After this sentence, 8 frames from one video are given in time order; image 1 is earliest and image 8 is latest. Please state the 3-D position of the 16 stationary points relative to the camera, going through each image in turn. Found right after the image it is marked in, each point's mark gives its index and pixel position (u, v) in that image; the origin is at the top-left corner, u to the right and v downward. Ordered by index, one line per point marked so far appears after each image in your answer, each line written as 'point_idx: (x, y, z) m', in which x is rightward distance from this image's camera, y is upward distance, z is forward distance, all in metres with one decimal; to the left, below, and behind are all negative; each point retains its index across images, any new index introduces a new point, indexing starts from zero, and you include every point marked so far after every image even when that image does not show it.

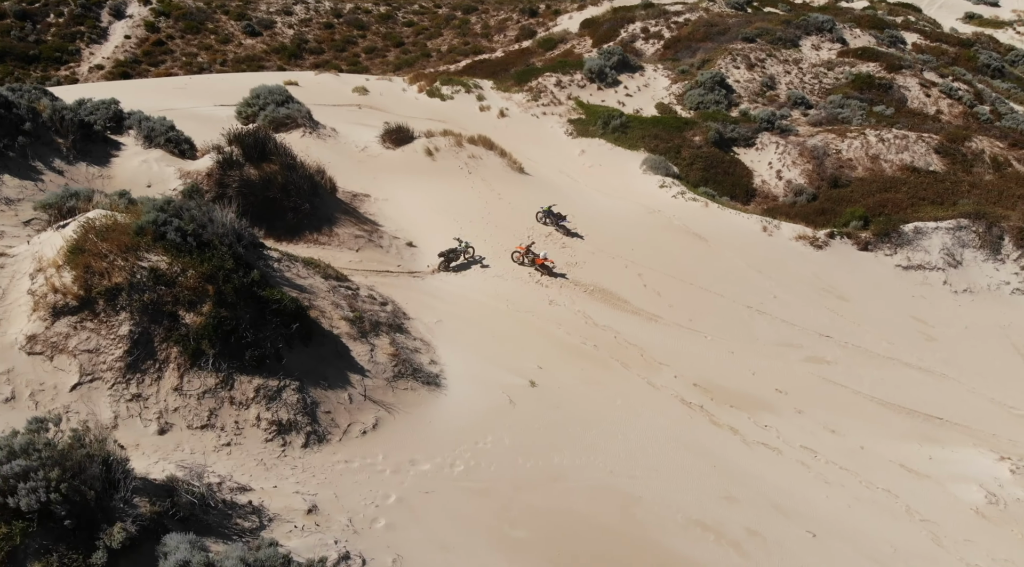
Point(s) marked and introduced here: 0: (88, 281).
0: (-6.1, 0.0, +13.4) m
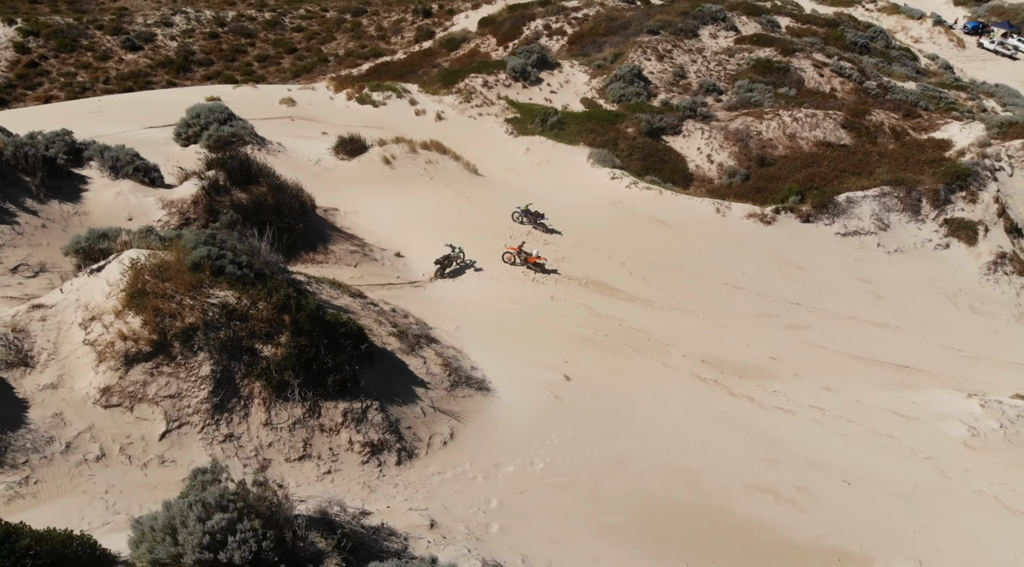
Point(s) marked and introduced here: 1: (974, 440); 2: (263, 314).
0: (-5.0, -0.6, +13.0) m
1: (+9.2, -3.1, +17.5) m
2: (-3.7, -0.5, +13.3) m
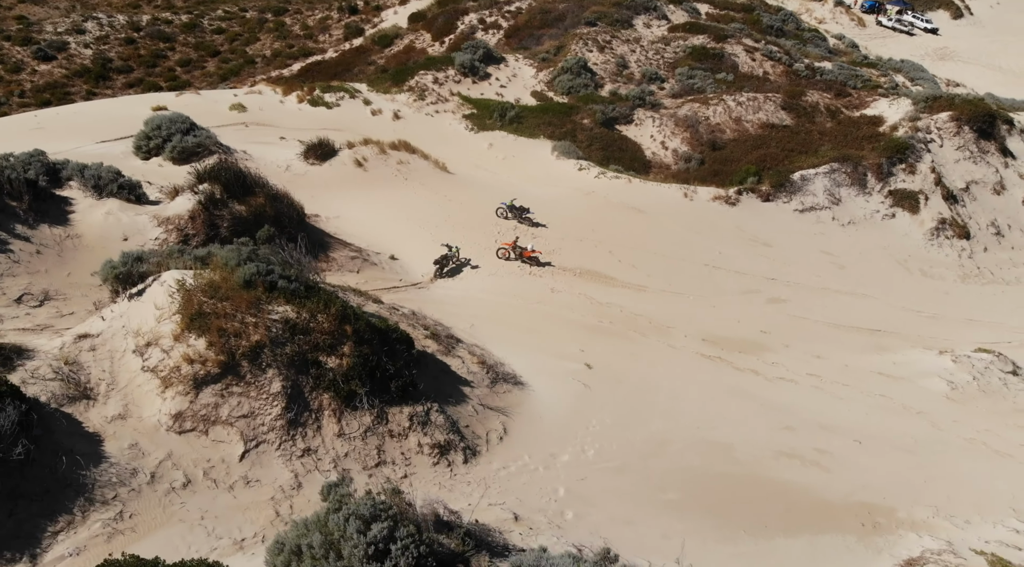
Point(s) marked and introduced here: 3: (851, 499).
0: (-4.0, -0.9, +12.9) m
1: (+9.6, -2.3, +19.1) m
2: (-2.8, -0.6, +13.3) m
3: (+6.0, -3.8, +15.5) m
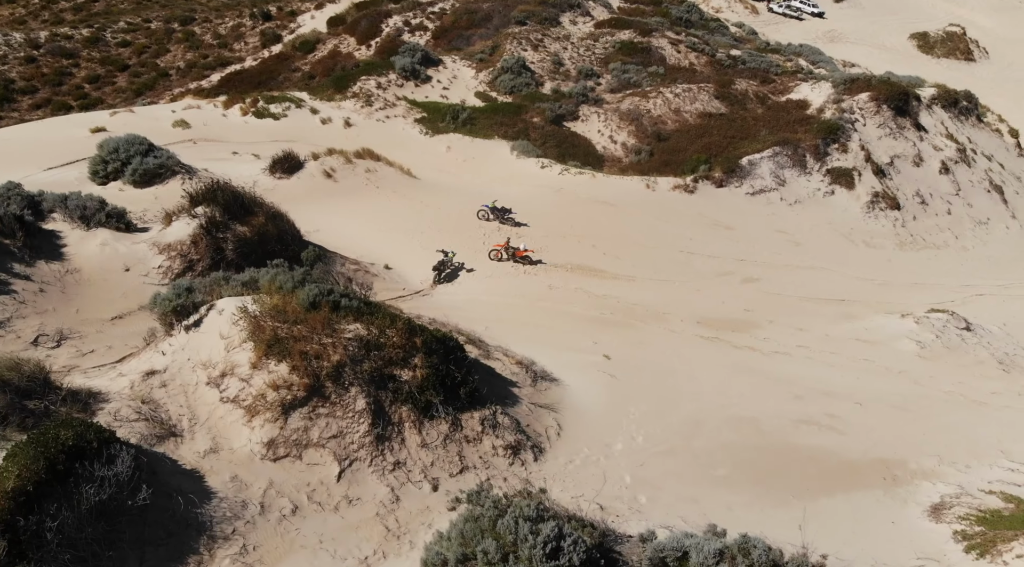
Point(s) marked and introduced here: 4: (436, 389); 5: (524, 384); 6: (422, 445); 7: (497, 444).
0: (-2.9, -1.2, +12.9) m
1: (+9.8, -1.6, +21.0) m
2: (-1.8, -0.9, +13.5) m
3: (+6.8, -3.3, +16.8) m
4: (-1.2, -1.6, +13.5) m
5: (+0.2, -1.8, +16.0) m
6: (-1.3, -2.4, +13.3) m
7: (-0.2, -2.5, +13.9) m
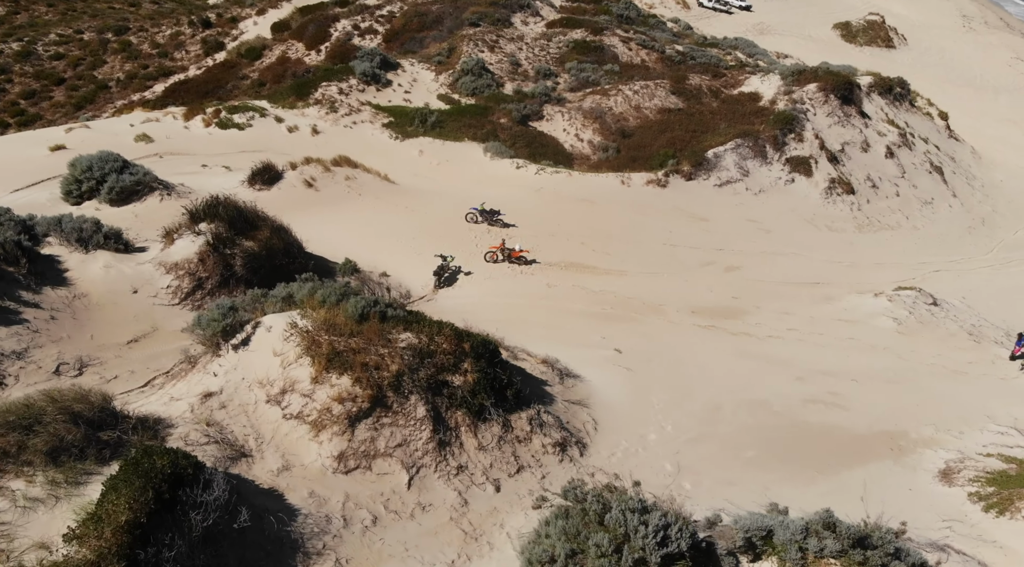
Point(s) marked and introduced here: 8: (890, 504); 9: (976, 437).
0: (-2.1, -1.4, +13.0) m
1: (+9.8, -1.1, +22.2) m
2: (-1.0, -1.0, +13.7) m
3: (+7.3, -3.0, +17.8) m
4: (-0.4, -1.7, +13.8) m
5: (+0.8, -1.8, +16.4) m
6: (-0.5, -2.5, +13.5) m
7: (+0.6, -2.6, +14.3) m
8: (+6.8, -3.8, +15.5) m
9: (+9.4, -3.1, +18.0) m
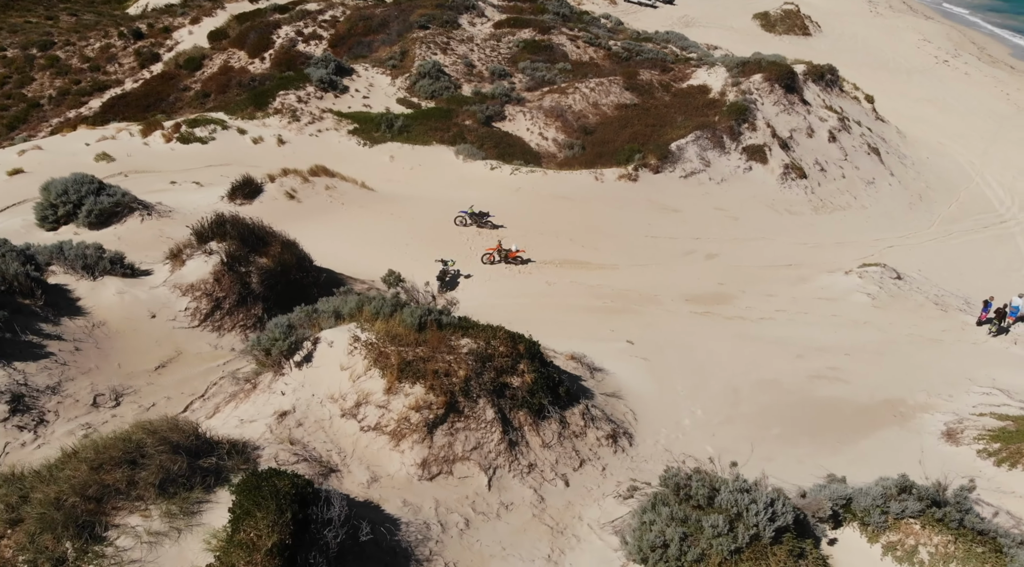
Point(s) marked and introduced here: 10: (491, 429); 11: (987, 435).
0: (-1.1, -1.5, +13.2) m
1: (+9.7, -0.5, +23.6) m
2: (-0.1, -1.1, +14.0) m
3: (+7.9, -2.5, +19.0) m
4: (+0.5, -1.7, +14.2) m
5: (+1.4, -1.8, +16.9) m
6: (+0.5, -2.6, +13.9) m
7: (+1.5, -2.5, +14.8) m
8: (+7.6, -3.4, +16.7) m
9: (+9.9, -2.5, +19.4) m
10: (-0.3, -2.2, +13.4) m
11: (+9.1, -2.9, +17.0) m
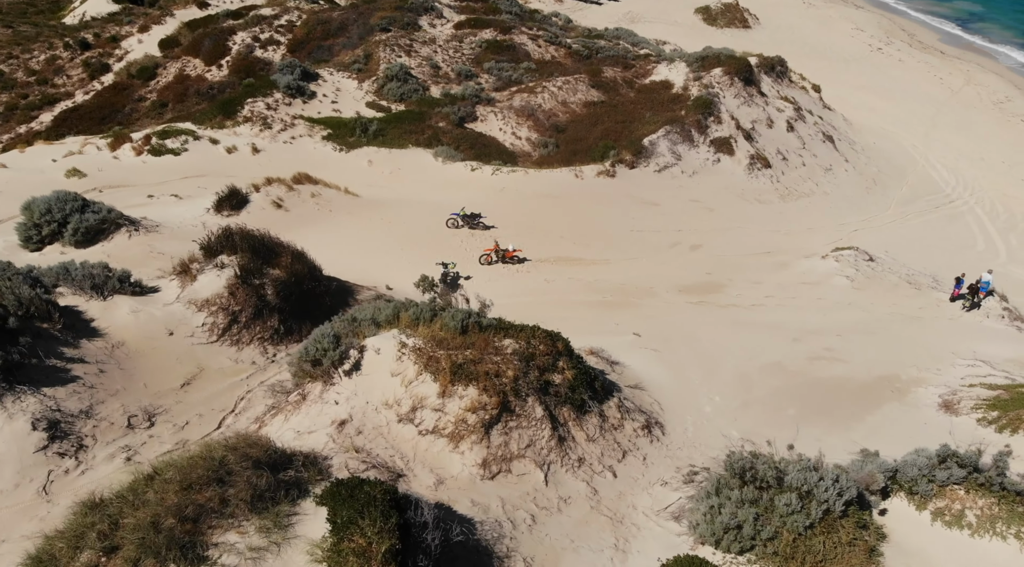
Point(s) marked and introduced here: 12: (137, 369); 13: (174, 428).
0: (-0.3, -1.6, +13.4) m
1: (+9.6, 0.0, +24.7) m
2: (+0.5, -1.1, +14.3) m
3: (+8.2, -2.1, +19.9) m
4: (+1.2, -1.7, +14.5) m
5: (+1.9, -1.7, +17.3) m
6: (+1.2, -2.5, +14.3) m
7: (+2.1, -2.5, +15.2) m
8: (+8.1, -3.0, +17.6) m
9: (+10.2, -2.0, +20.5) m
10: (+0.4, -2.2, +13.7) m
11: (+9.6, -2.5, +18.0) m
12: (-6.7, -1.5, +15.8) m
13: (-5.8, -2.4, +15.0) m
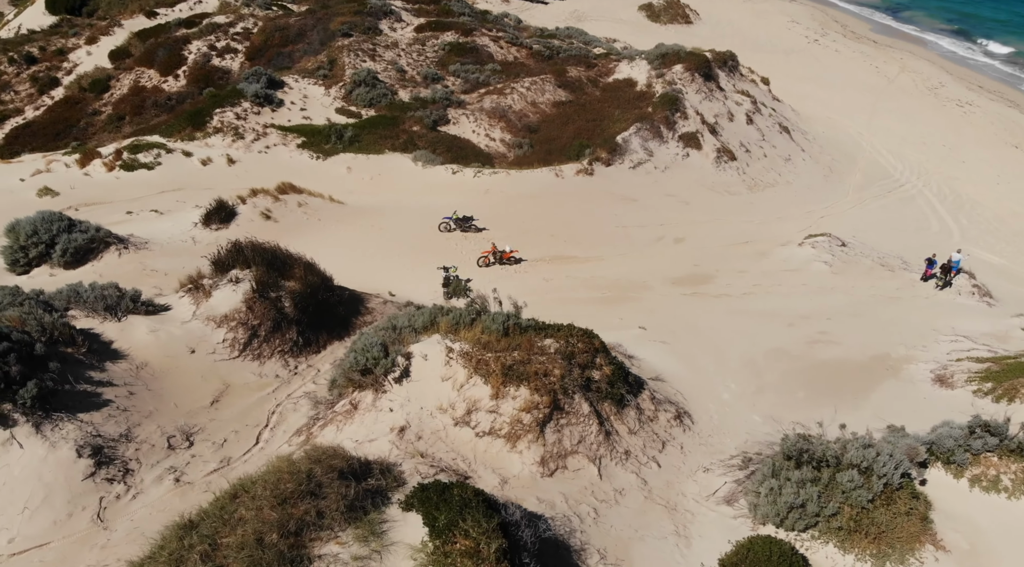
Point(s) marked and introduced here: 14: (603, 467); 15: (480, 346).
0: (+0.4, -1.6, +13.7) m
1: (+9.3, +0.5, +25.7) m
2: (+1.2, -1.0, +14.6) m
3: (+8.4, -1.7, +20.9) m
4: (+1.9, -1.6, +14.9) m
5: (+2.3, -1.6, +17.7) m
6: (+2.0, -2.5, +14.7) m
7: (+2.8, -2.4, +15.6) m
8: (+8.6, -2.6, +18.5) m
9: (+10.4, -1.6, +21.6) m
10: (+1.2, -2.2, +14.0) m
11: (+10.0, -2.0, +19.0) m
12: (-6.1, -1.8, +15.5) m
13: (-5.1, -2.7, +14.8) m
14: (+1.3, -2.9, +13.9) m
15: (-0.4, -1.0, +13.8) m
